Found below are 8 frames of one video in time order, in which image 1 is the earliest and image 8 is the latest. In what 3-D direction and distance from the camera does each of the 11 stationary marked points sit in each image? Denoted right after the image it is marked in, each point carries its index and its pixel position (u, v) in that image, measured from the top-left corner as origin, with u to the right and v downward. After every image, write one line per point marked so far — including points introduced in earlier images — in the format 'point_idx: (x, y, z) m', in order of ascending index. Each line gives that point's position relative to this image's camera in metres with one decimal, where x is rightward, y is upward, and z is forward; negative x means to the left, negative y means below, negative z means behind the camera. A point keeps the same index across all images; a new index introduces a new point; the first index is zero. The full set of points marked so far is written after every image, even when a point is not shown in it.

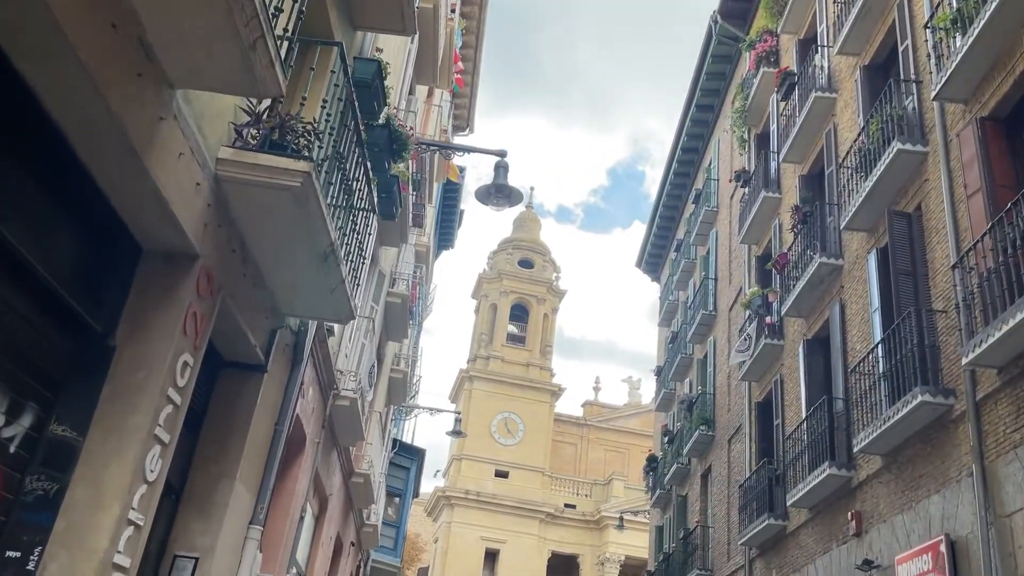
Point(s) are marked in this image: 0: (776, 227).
0: (+5.2, +1.2, +17.2) m
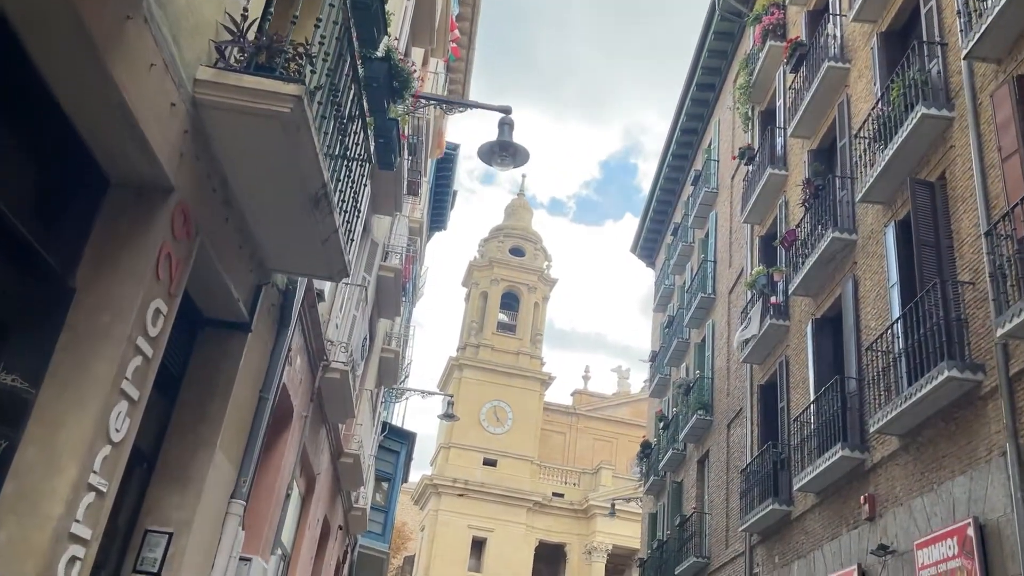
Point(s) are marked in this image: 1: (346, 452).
0: (+5.1, +1.6, +16.6) m
1: (-2.7, -2.6, +14.1) m
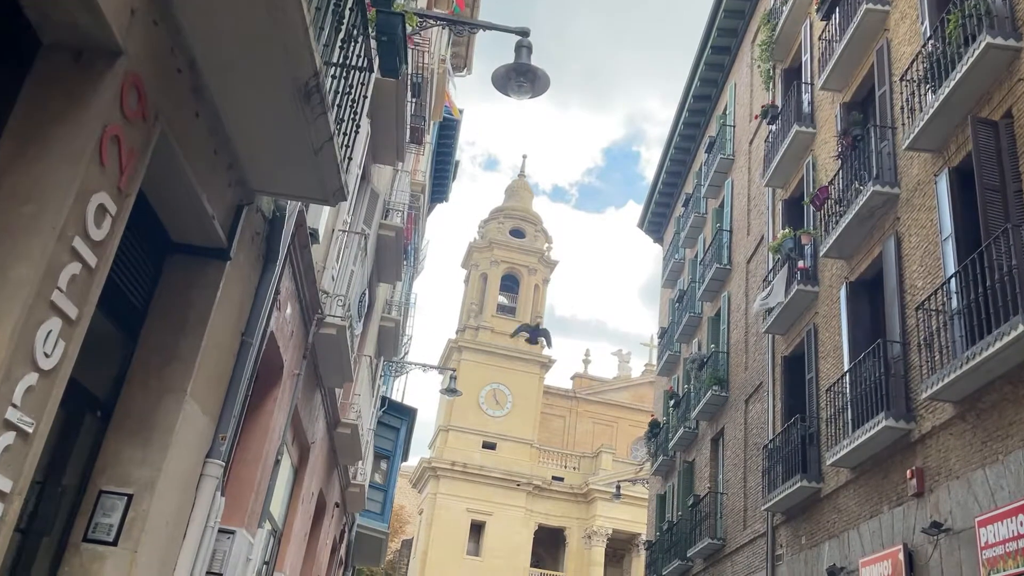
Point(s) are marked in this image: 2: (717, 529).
0: (+5.3, +2.2, +15.6) m
1: (-2.5, -2.0, +13.1) m
2: (+4.4, -5.2, +18.9) m
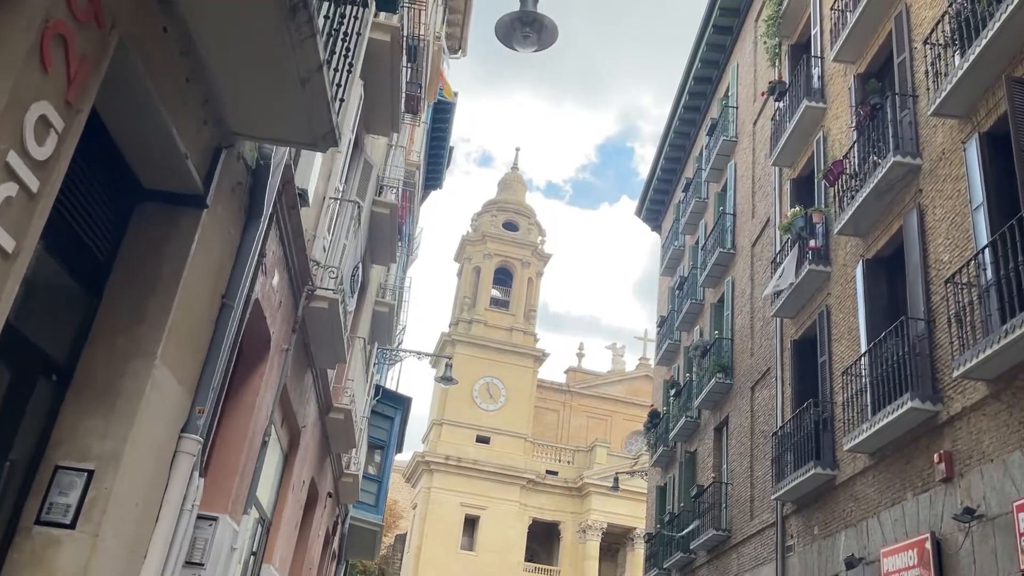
0: (+5.3, +2.5, +15.0) m
1: (-2.5, -1.7, +12.4) m
2: (+4.4, -4.9, +18.3) m
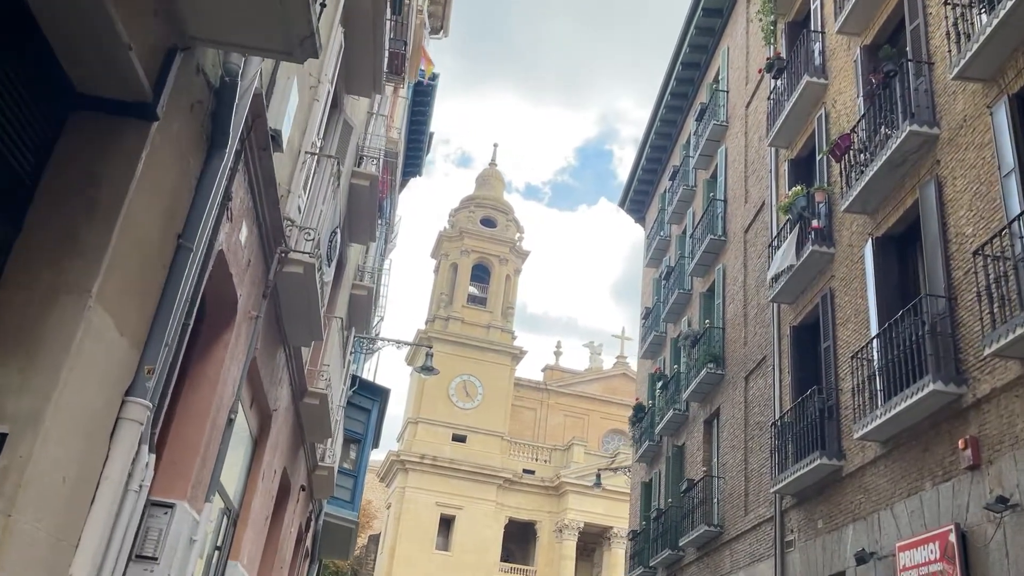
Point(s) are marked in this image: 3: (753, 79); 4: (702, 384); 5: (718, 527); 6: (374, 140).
0: (+5.1, +2.8, +14.3) m
1: (-2.7, -1.4, +11.6) m
2: (+4.0, -4.6, +17.6) m
3: (+5.3, +4.7, +19.4) m
4: (+4.1, -2.1, +19.0) m
5: (+4.0, -4.7, +17.2) m
6: (-2.1, +2.2, +12.9) m
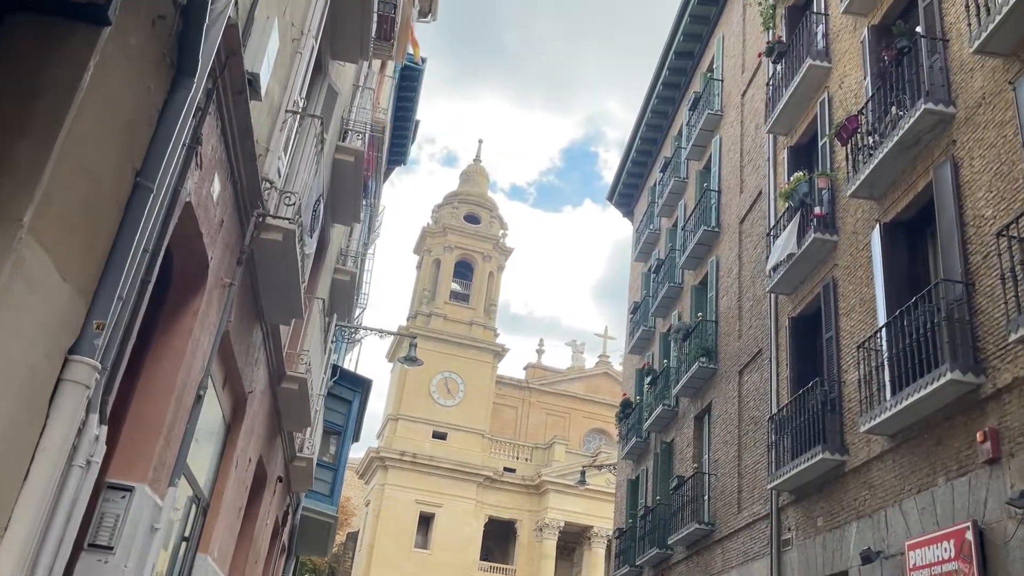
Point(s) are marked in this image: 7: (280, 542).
0: (+5.0, +2.9, +13.9) m
1: (-2.8, -1.1, +10.9) m
2: (+3.7, -4.4, +17.1) m
3: (+5.1, +4.8, +18.9) m
4: (+3.8, -1.9, +18.5) m
5: (+3.8, -4.5, +16.7) m
6: (-2.1, +2.4, +12.3) m
7: (-4.8, -5.3, +18.3) m
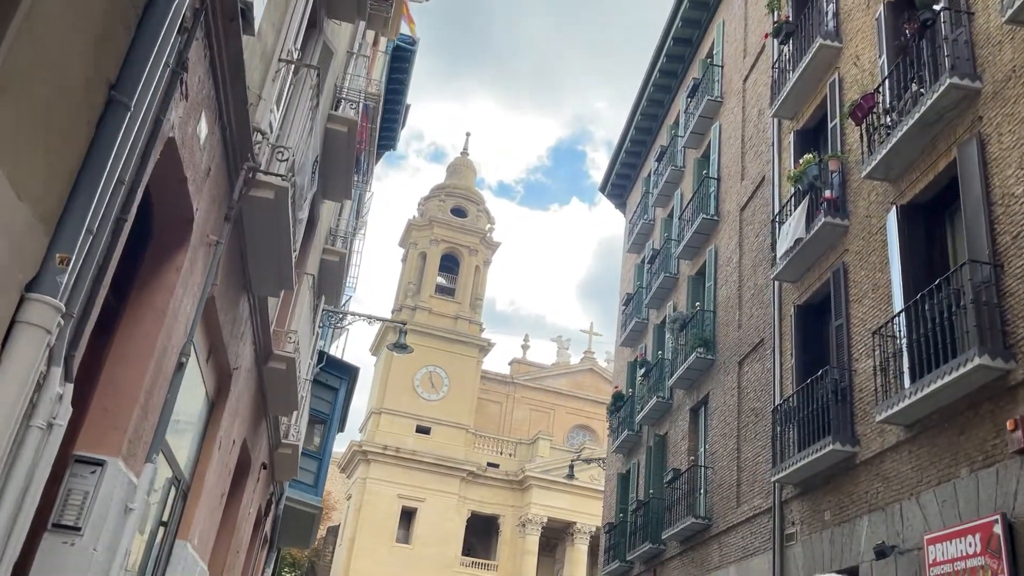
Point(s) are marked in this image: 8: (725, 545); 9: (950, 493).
0: (+5.0, +3.1, +13.4) m
1: (-2.8, -0.8, +10.3) m
2: (+3.6, -4.2, +16.7) m
3: (+5.1, +5.0, +18.5) m
4: (+3.7, -1.7, +18.1) m
5: (+3.6, -4.3, +16.2) m
6: (-2.1, +2.7, +11.7) m
7: (-5.0, -4.9, +17.7) m
8: (+3.7, -4.5, +15.3) m
9: (+4.4, -2.1, +8.9) m
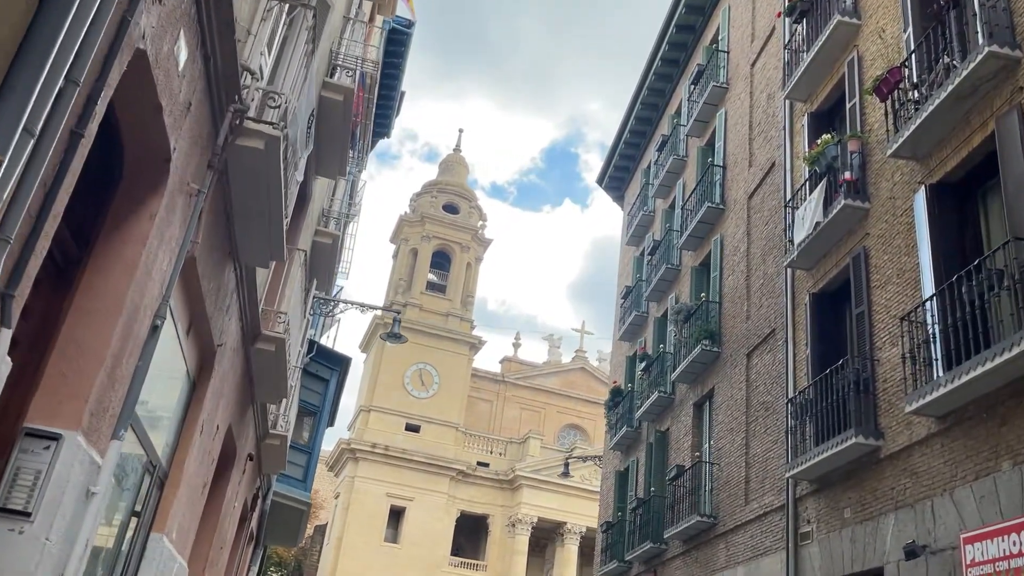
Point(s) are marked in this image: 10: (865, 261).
0: (+5.0, +3.3, +12.8) m
1: (-2.7, -0.5, +9.6) m
2: (+3.5, -4.0, +16.1) m
3: (+5.1, +5.2, +17.9) m
4: (+3.6, -1.5, +17.5) m
5: (+3.6, -4.1, +15.6) m
6: (-2.1, +3.0, +11.0) m
7: (-5.1, -4.7, +16.9) m
8: (+3.7, -4.3, +14.7) m
9: (+4.5, -1.9, +8.3) m
10: (+4.7, +0.3, +11.6) m
